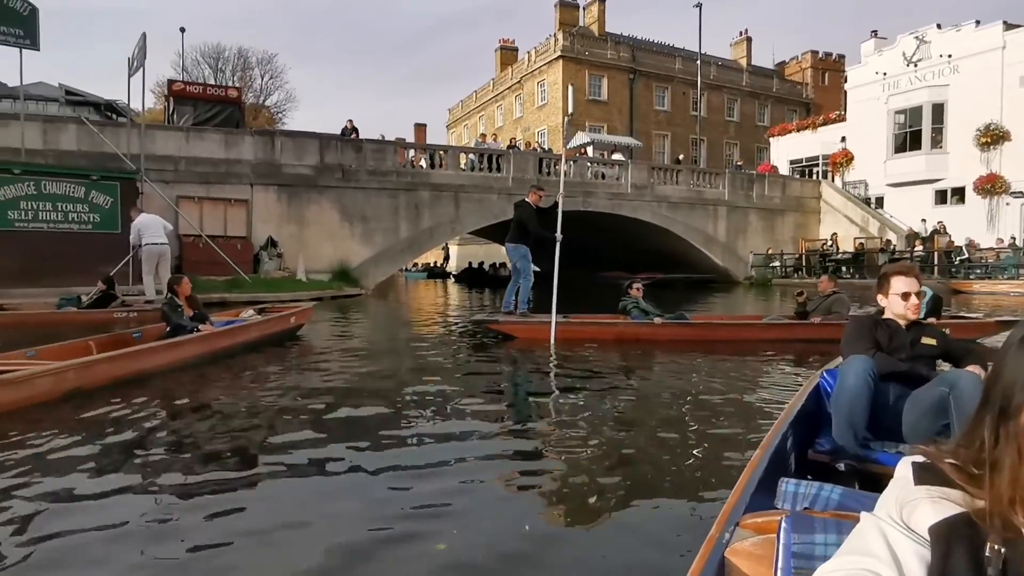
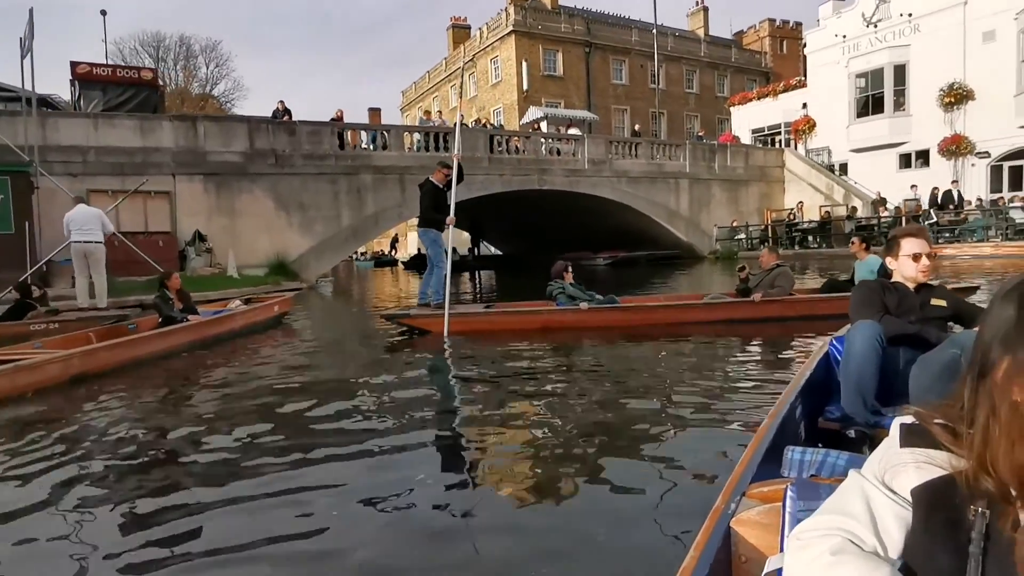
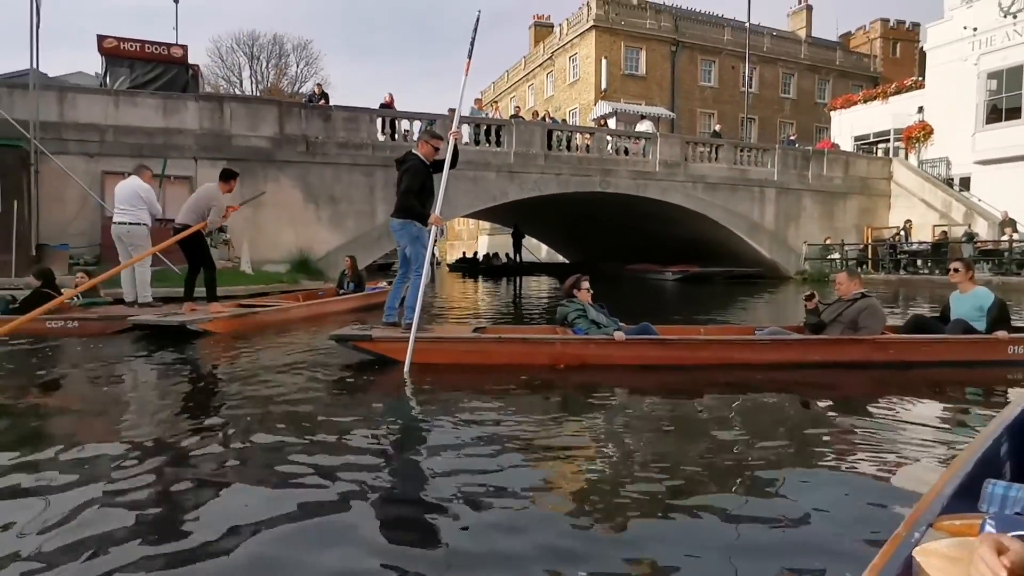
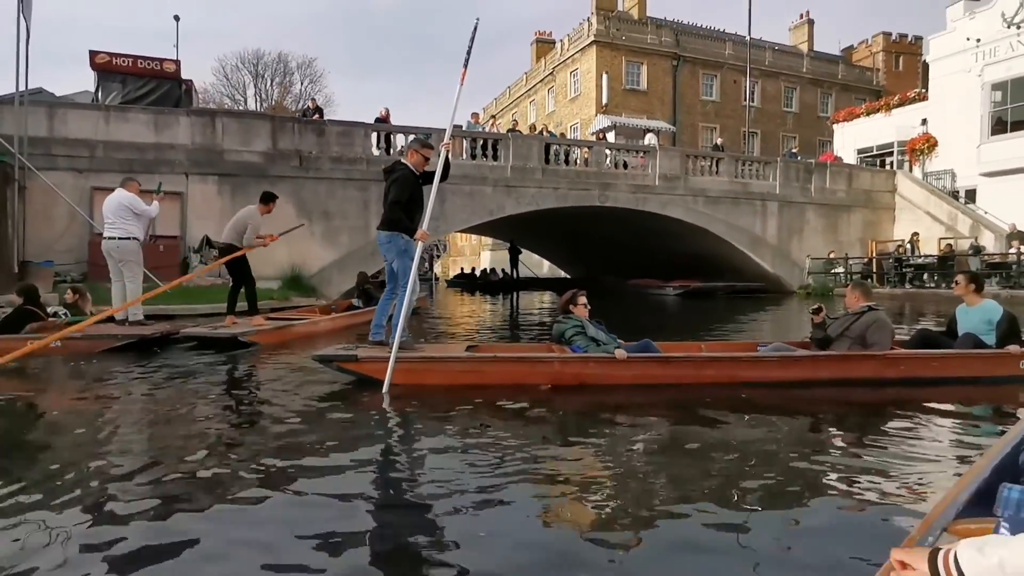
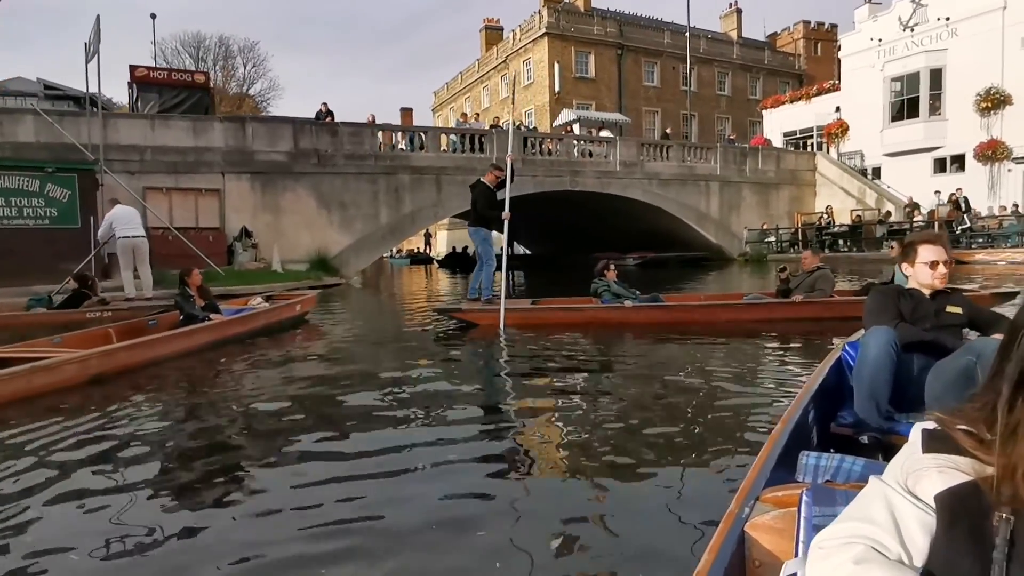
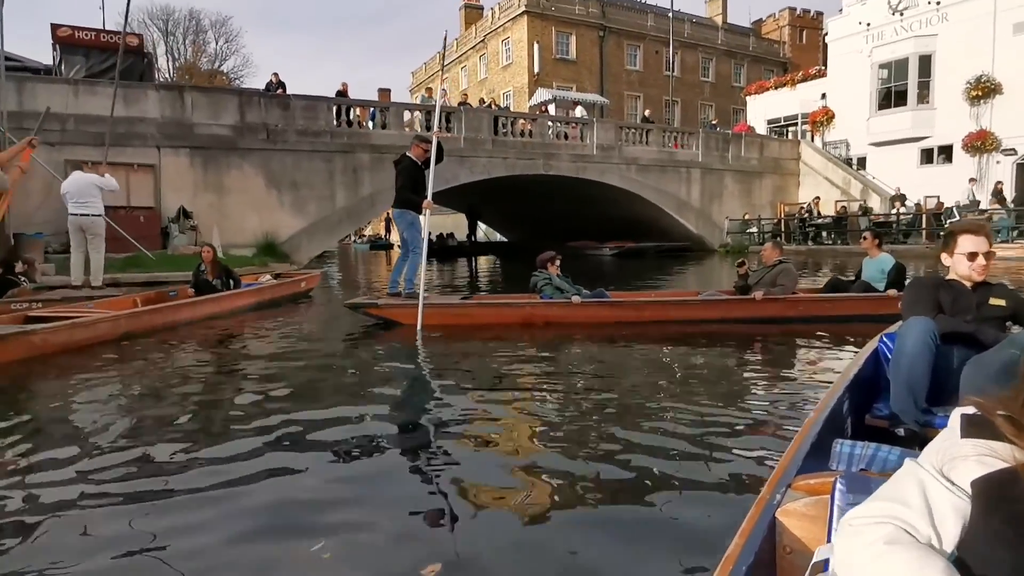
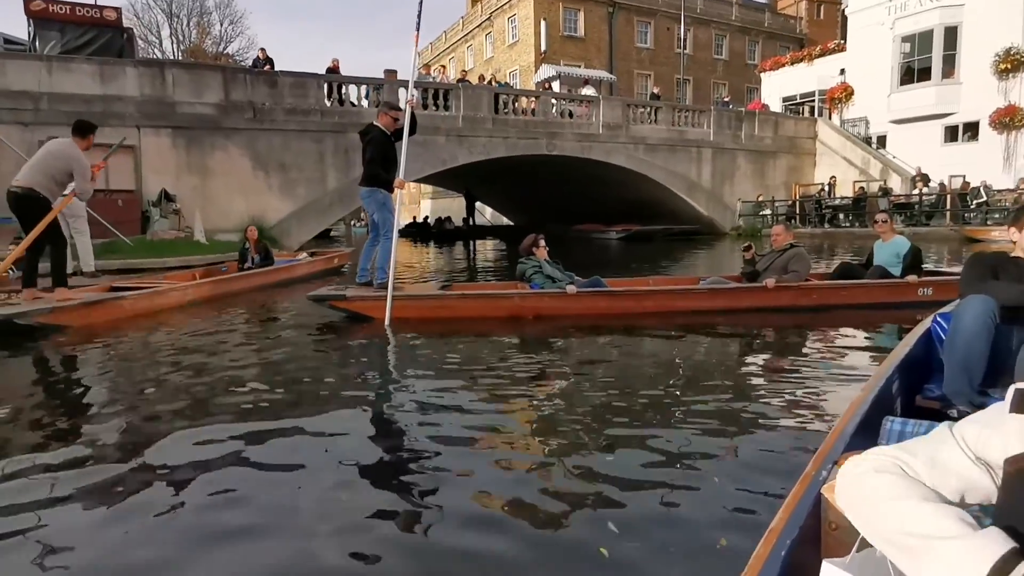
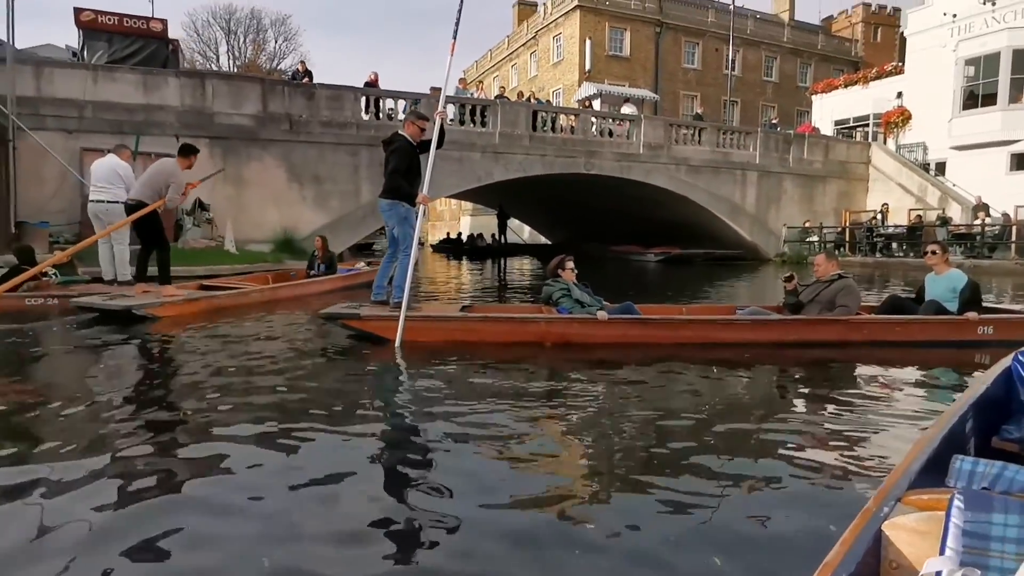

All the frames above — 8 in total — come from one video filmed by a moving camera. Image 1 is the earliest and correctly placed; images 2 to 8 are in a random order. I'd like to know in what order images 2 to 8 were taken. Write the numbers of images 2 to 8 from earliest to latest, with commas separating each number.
5, 2, 6, 7, 8, 3, 4
